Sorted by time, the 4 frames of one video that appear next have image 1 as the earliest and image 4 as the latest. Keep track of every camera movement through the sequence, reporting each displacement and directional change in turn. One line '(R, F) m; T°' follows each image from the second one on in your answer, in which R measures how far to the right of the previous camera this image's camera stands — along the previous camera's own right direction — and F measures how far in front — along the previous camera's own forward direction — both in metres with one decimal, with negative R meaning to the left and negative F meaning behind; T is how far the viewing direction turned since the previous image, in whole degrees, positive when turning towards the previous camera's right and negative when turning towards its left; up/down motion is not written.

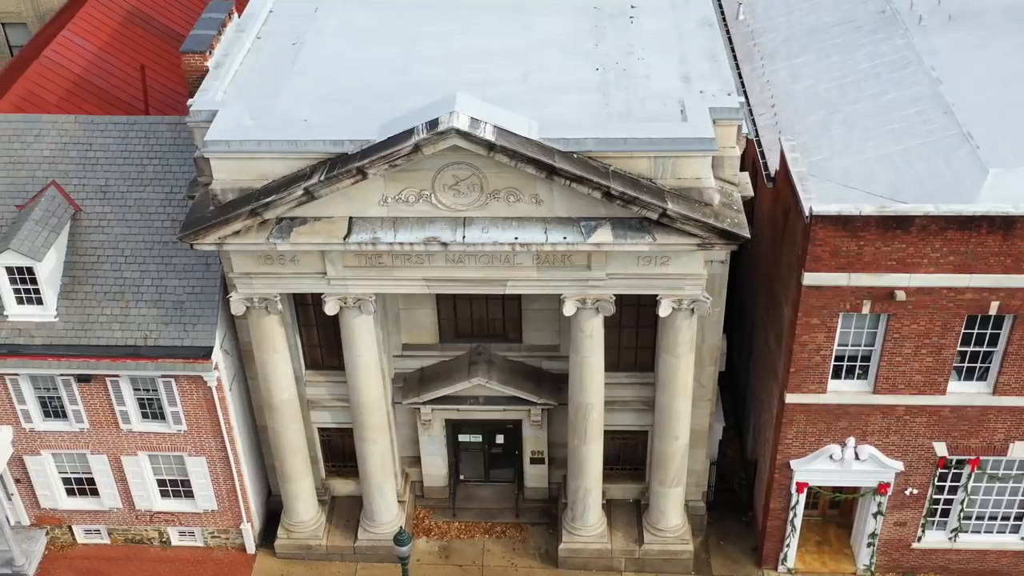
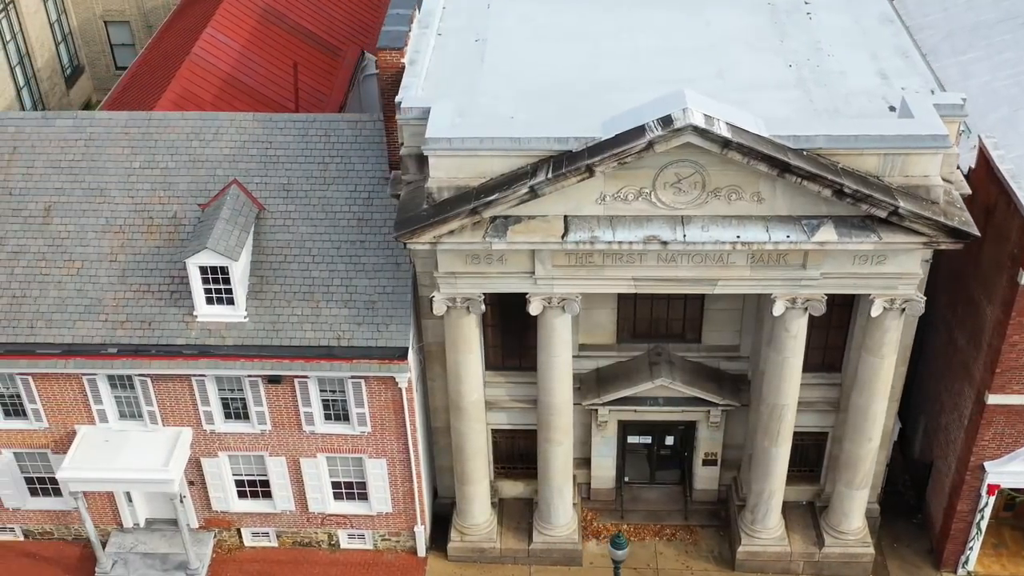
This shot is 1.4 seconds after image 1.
(-4.6, +0.4) m; 0°
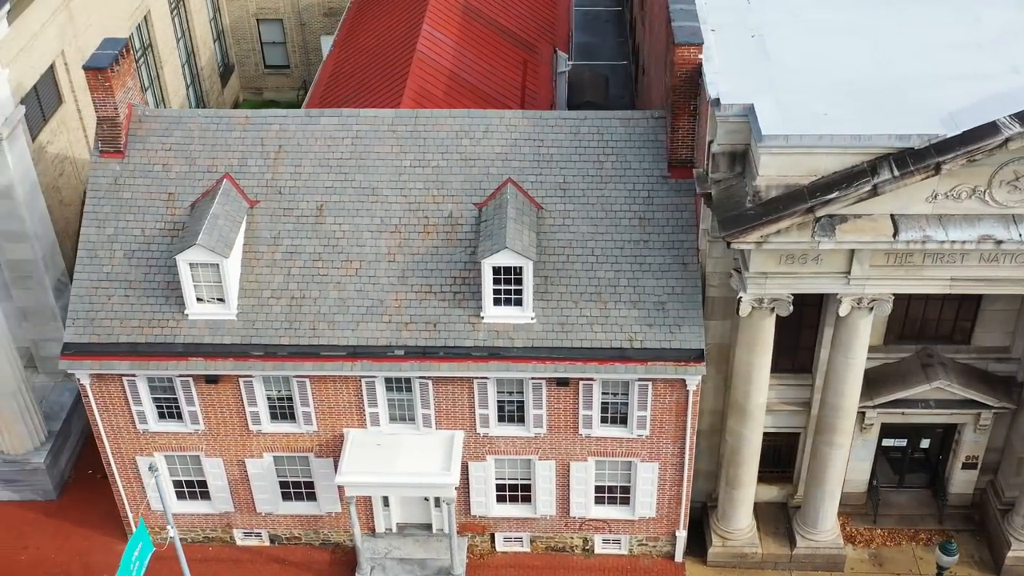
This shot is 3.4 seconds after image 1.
(-6.8, +0.6) m; 0°
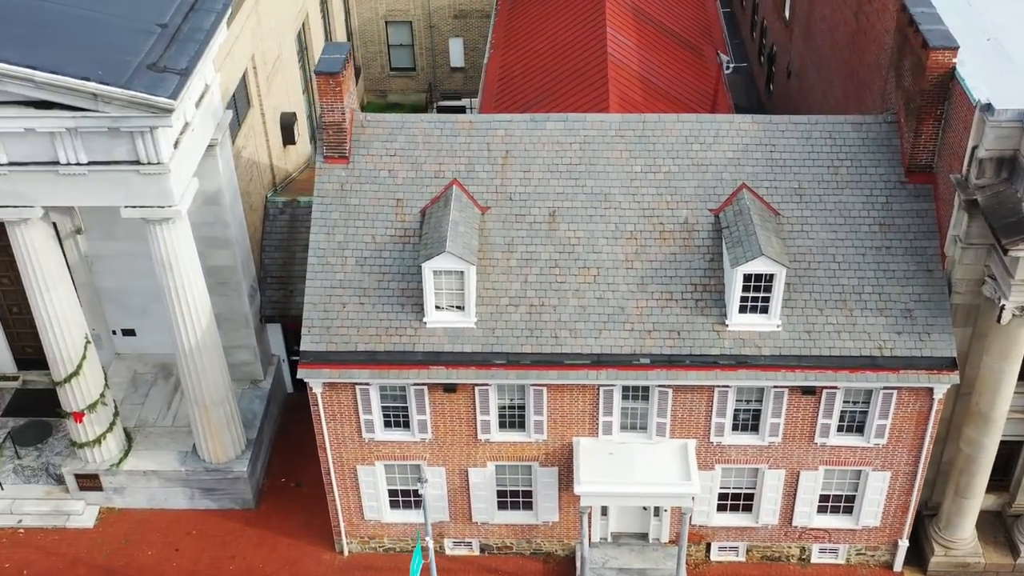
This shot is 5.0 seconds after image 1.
(-5.6, +0.3) m; 0°
